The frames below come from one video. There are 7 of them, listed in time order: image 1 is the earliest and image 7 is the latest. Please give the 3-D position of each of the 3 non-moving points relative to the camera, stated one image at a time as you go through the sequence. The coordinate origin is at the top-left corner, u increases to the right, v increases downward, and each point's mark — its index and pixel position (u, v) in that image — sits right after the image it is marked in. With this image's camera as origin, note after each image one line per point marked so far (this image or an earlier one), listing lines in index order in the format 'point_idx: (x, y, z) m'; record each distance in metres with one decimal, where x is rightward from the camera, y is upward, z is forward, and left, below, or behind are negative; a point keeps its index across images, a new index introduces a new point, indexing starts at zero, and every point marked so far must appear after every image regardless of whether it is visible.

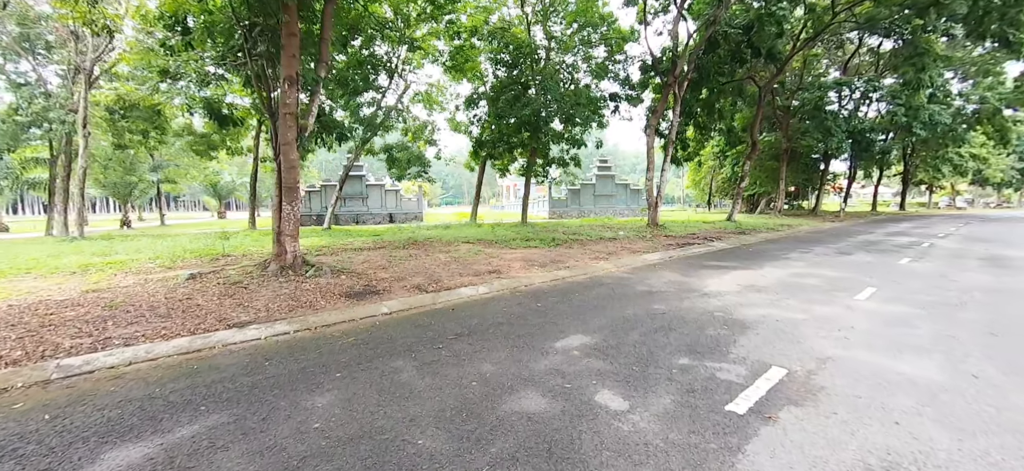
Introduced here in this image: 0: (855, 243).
0: (+8.6, -0.2, +10.5) m
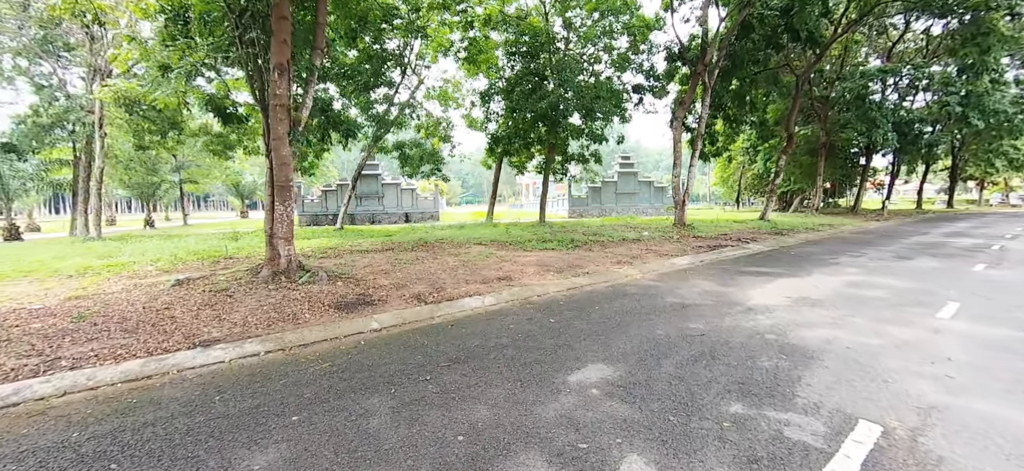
0: (+9.0, -0.2, +9.3) m
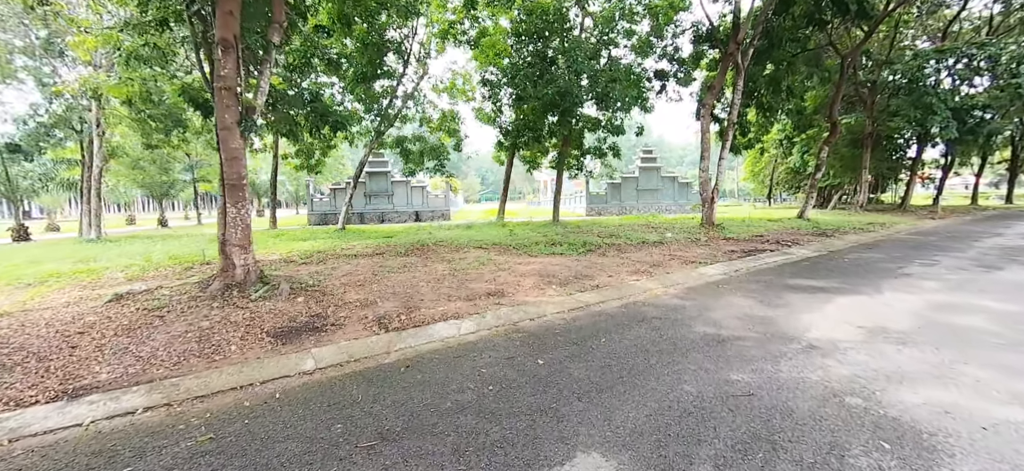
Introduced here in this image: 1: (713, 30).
0: (+9.0, -0.3, +7.8) m
1: (+6.1, +6.3, +12.7) m
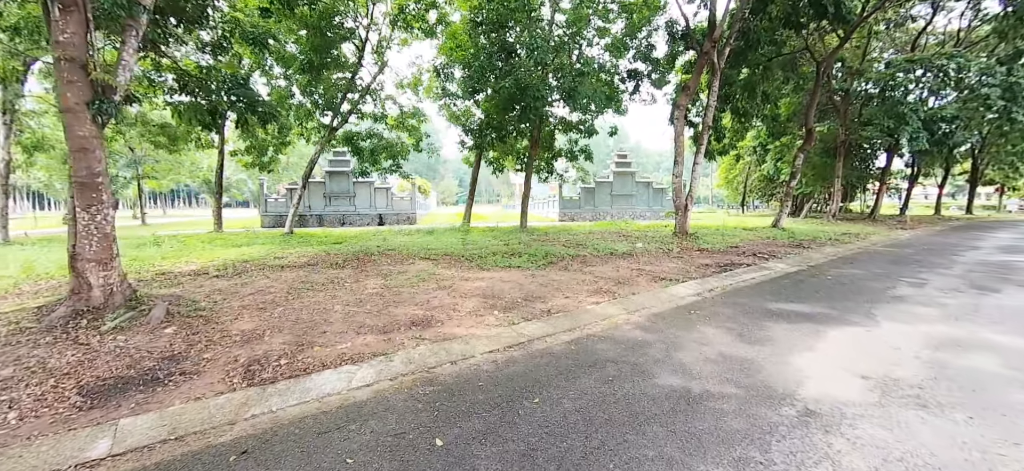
0: (+8.1, -0.6, +7.3) m
1: (+5.1, +6.0, +12.0) m
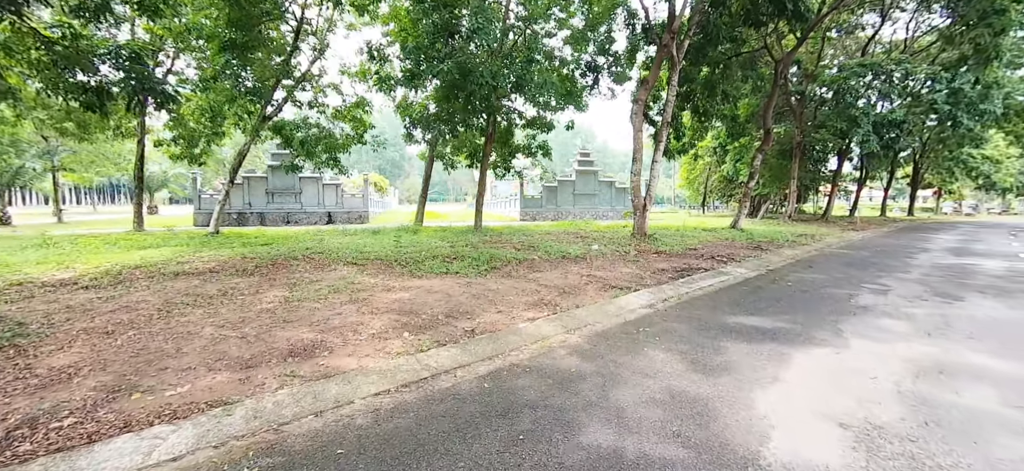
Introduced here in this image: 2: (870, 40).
0: (+7.2, -0.6, +7.1) m
1: (+3.8, +6.0, +11.6) m
2: (+16.1, +8.9, +18.5) m
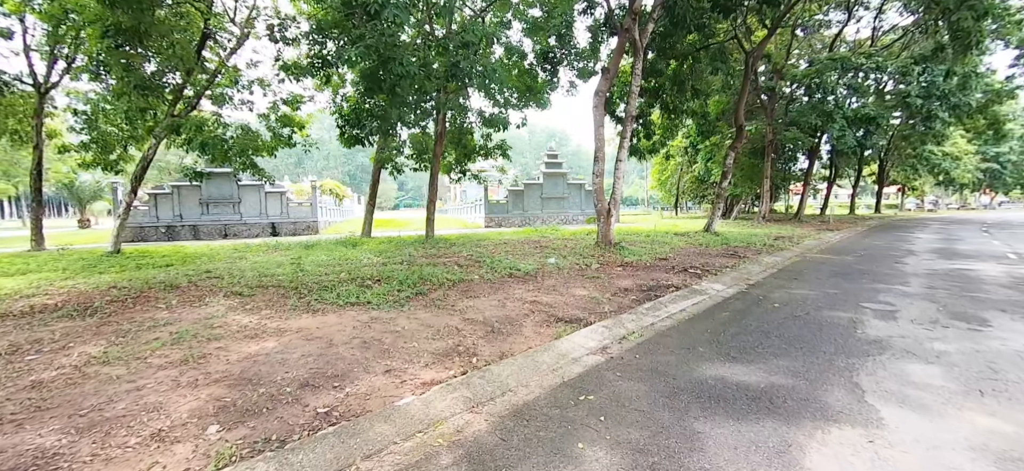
0: (+6.2, -0.7, +6.2) m
1: (+2.5, +5.8, +10.5) m
2: (+14.3, +8.9, +18.1) m
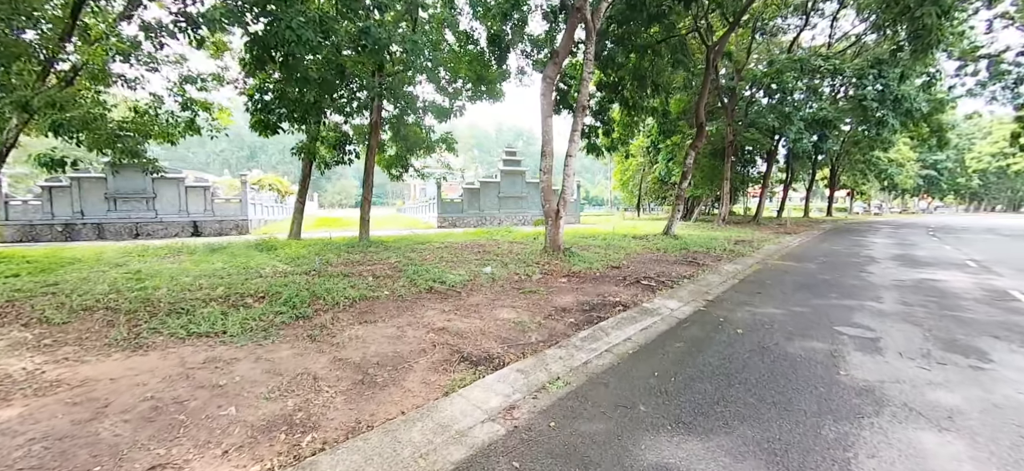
0: (+5.2, -0.8, +5.5) m
1: (+1.2, +5.7, +9.6) m
2: (+12.4, +8.8, +18.1) m
